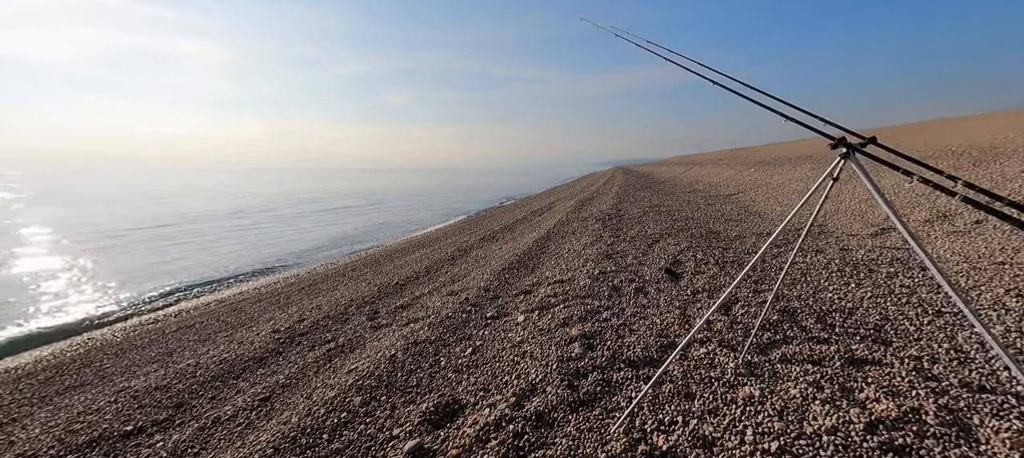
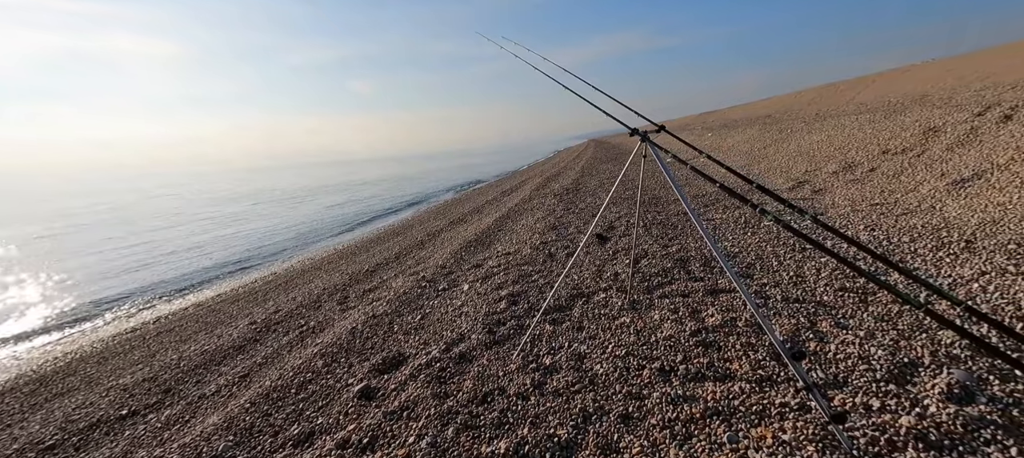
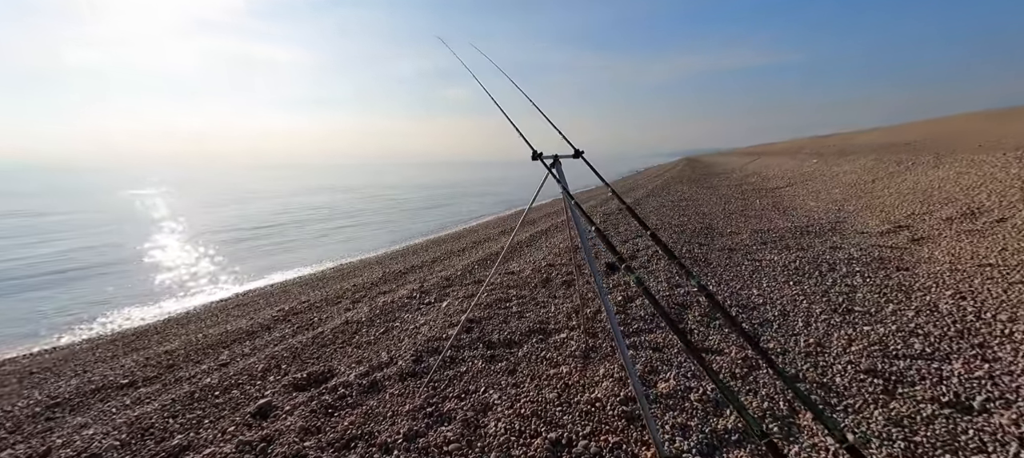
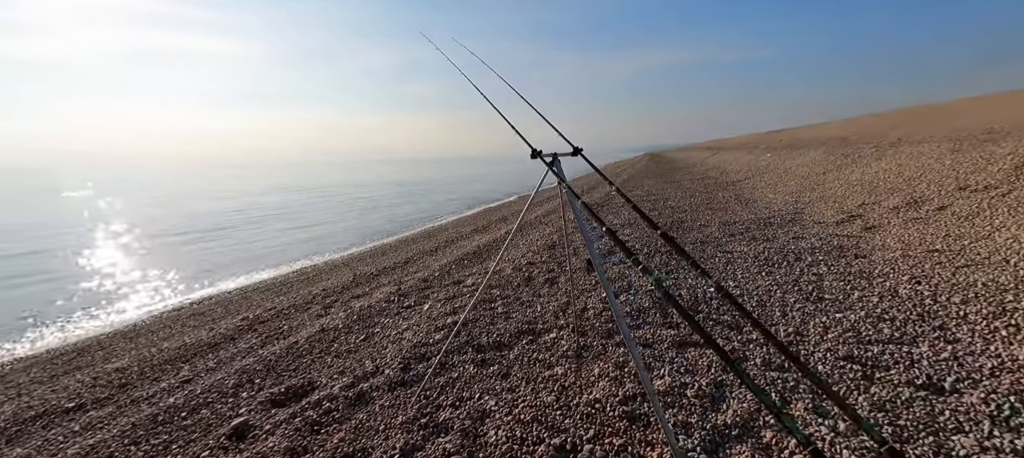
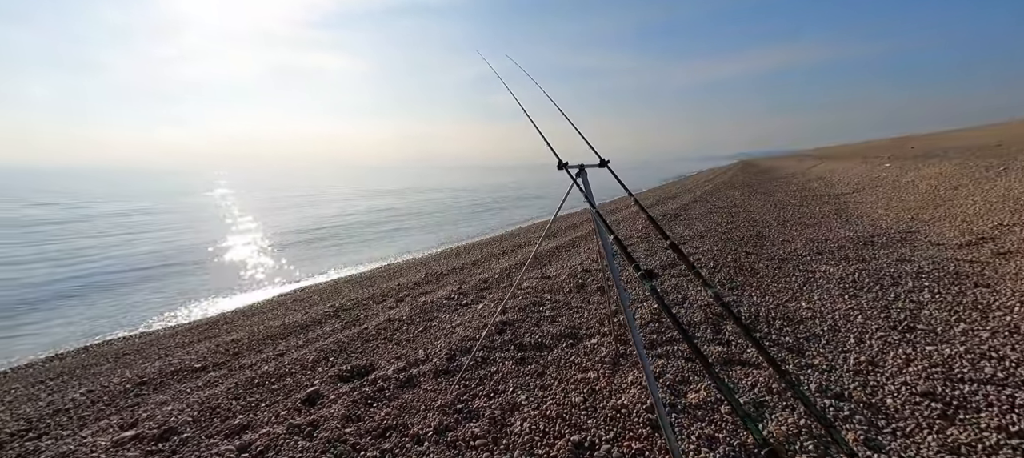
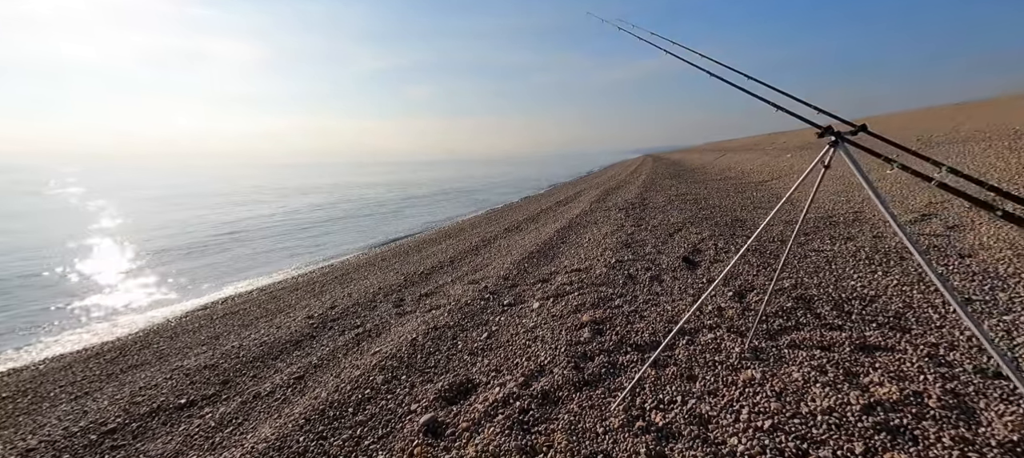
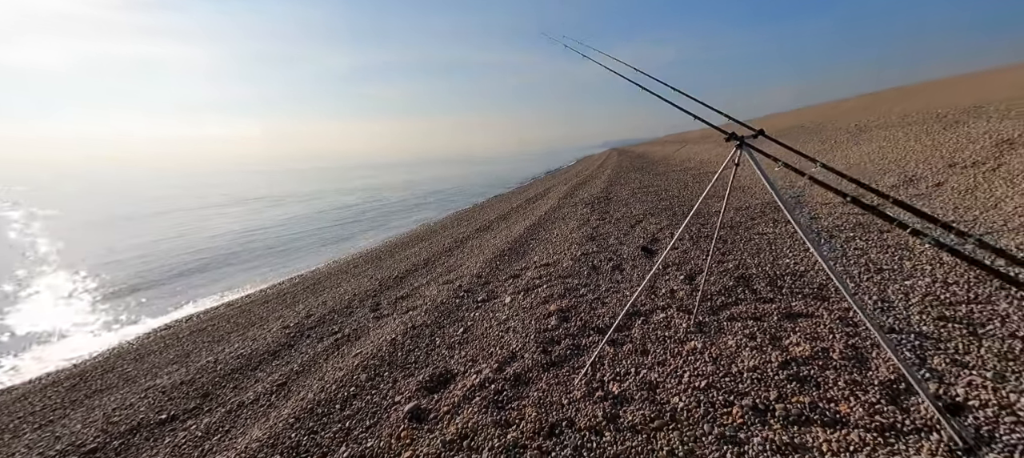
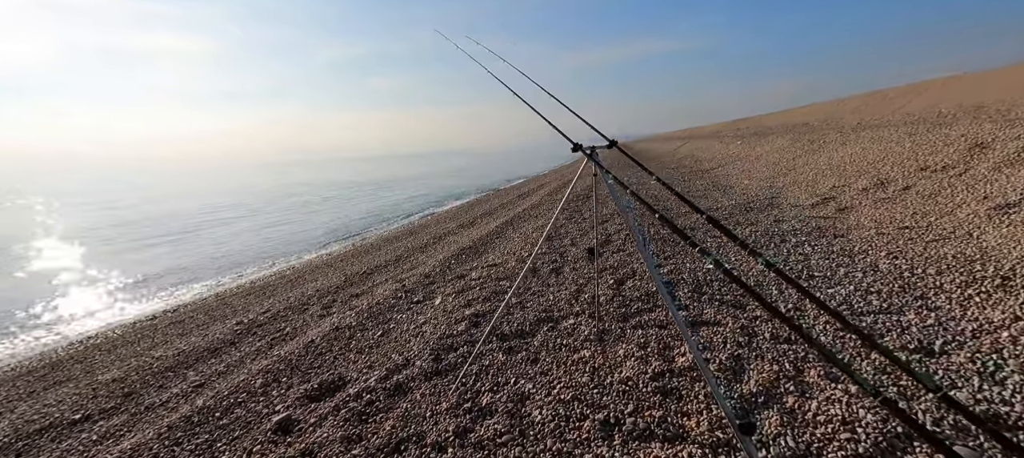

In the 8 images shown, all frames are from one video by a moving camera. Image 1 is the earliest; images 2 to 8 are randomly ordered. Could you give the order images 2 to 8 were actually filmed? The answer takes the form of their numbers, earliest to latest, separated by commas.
6, 7, 2, 8, 4, 3, 5
